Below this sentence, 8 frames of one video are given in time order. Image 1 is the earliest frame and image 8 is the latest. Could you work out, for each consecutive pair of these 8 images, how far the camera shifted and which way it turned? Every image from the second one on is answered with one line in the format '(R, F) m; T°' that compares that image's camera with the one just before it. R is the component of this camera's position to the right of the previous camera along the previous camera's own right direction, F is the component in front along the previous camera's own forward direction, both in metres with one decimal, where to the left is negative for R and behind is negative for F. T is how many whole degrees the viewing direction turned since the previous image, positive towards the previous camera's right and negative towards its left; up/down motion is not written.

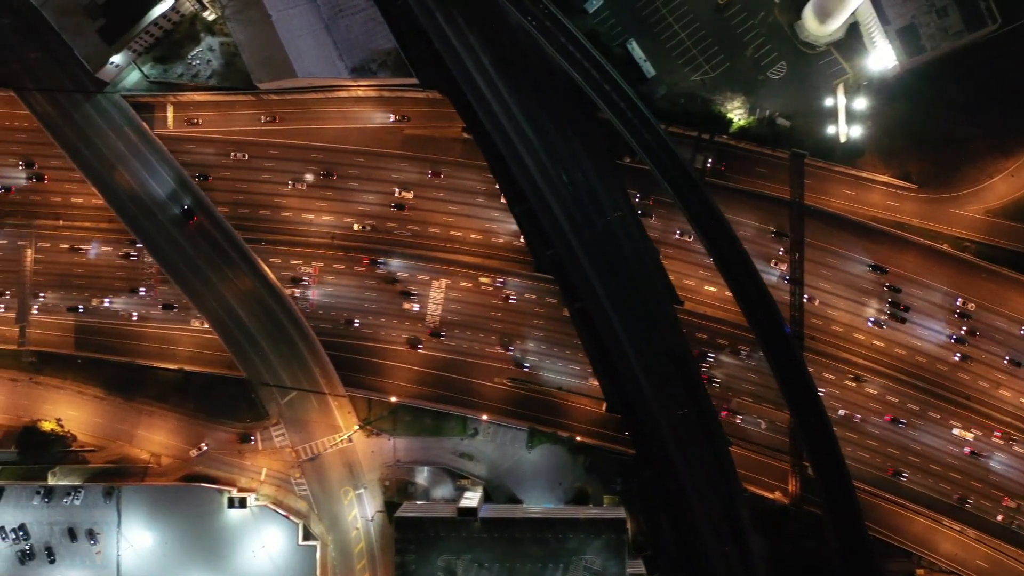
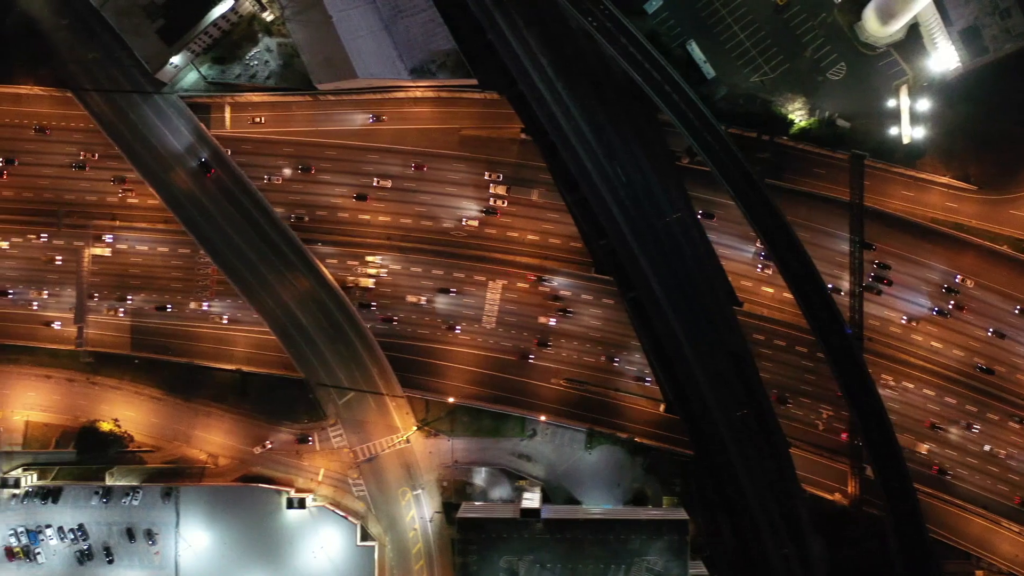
(-2.2, 0.0) m; 0°
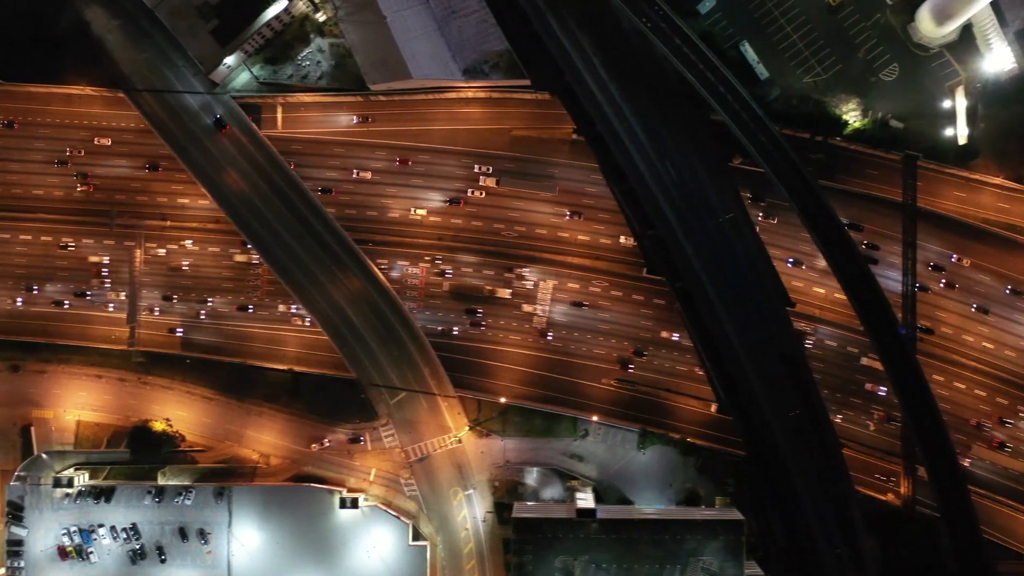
(-1.9, -0.1) m; 0°
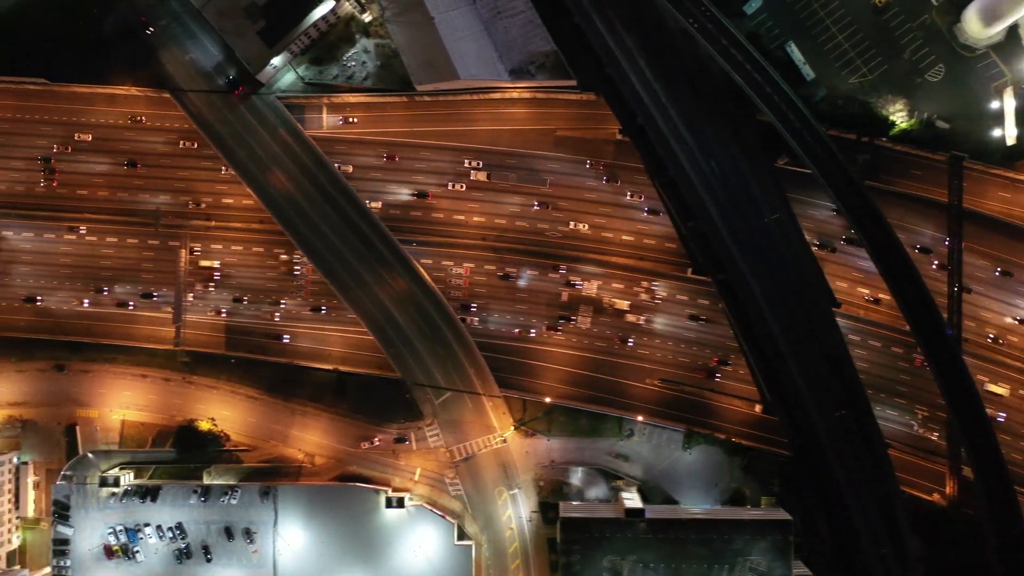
(-1.7, -0.1) m; 0°
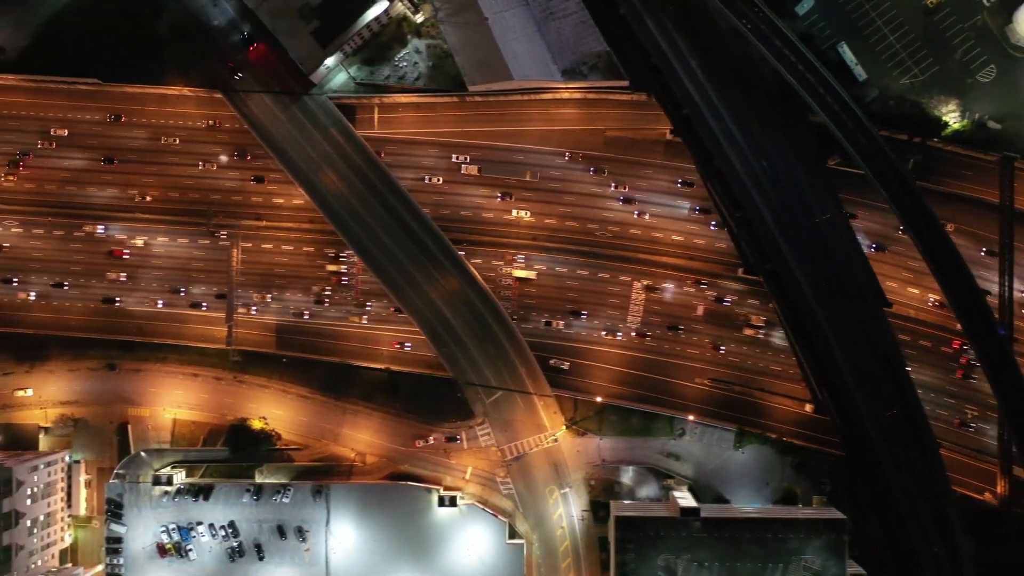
(-2.0, -0.2) m; 0°
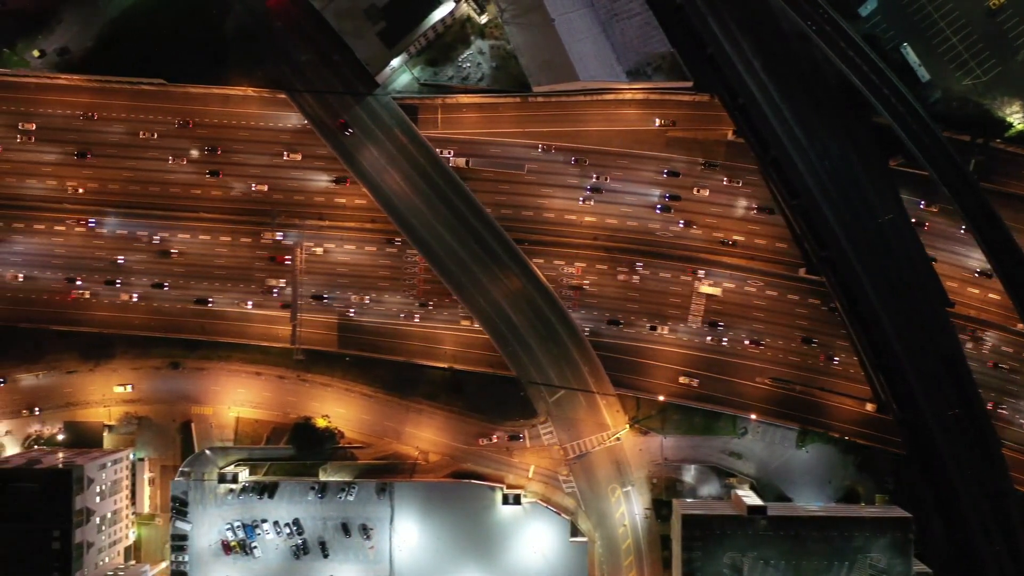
(-2.5, -0.3) m; 0°
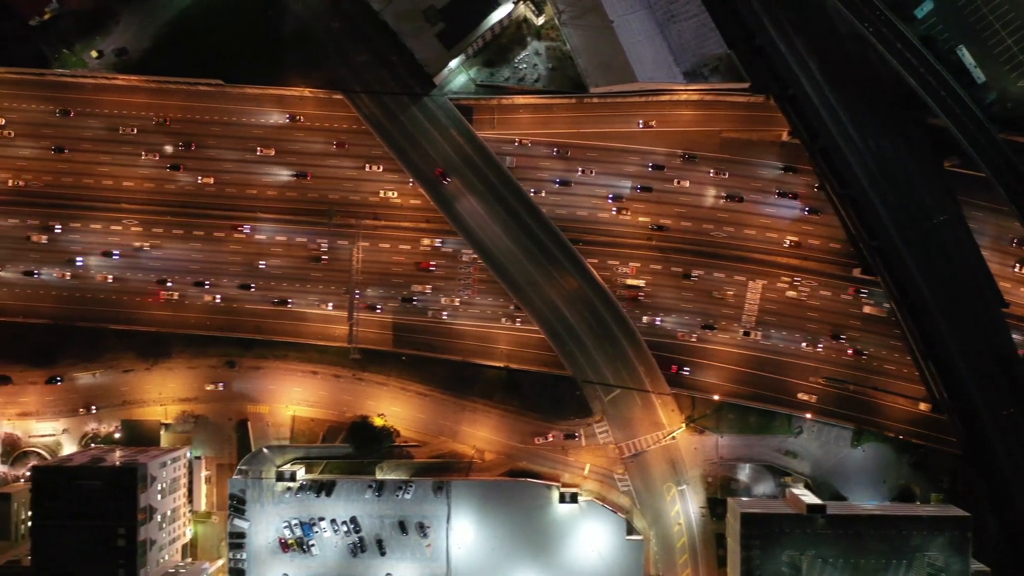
(-2.2, -0.3) m; 0°
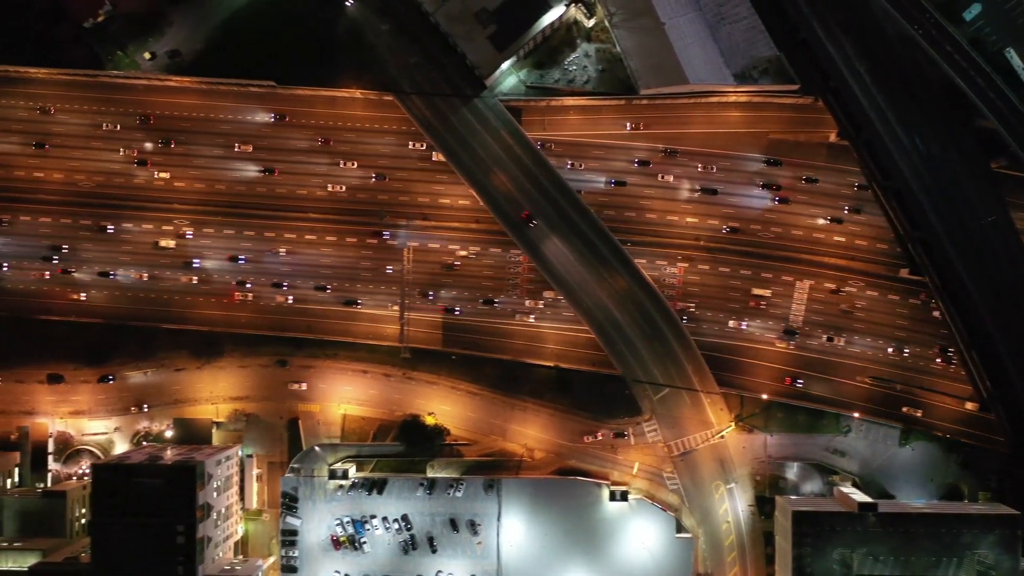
(-1.9, -0.4) m; 0°
